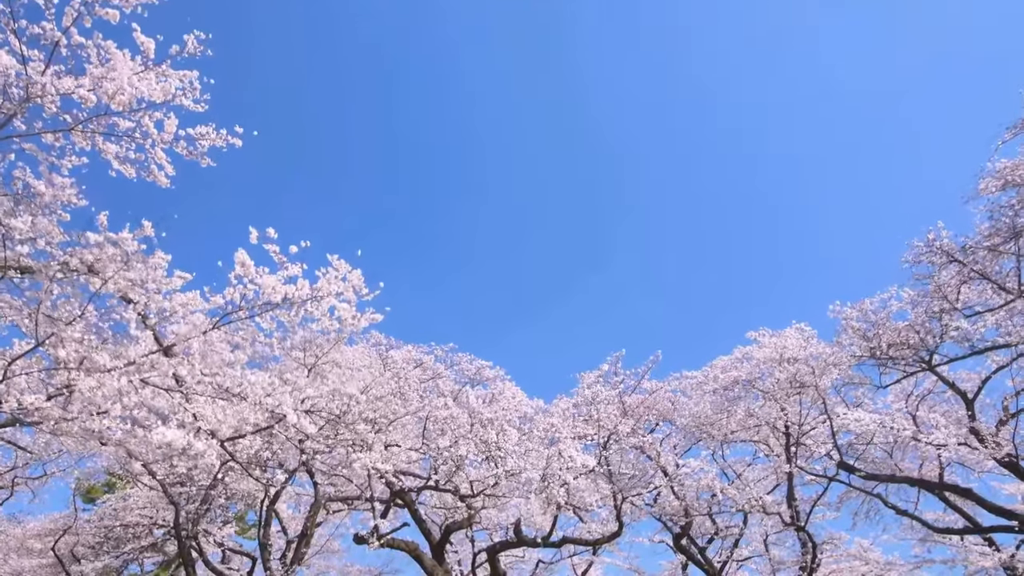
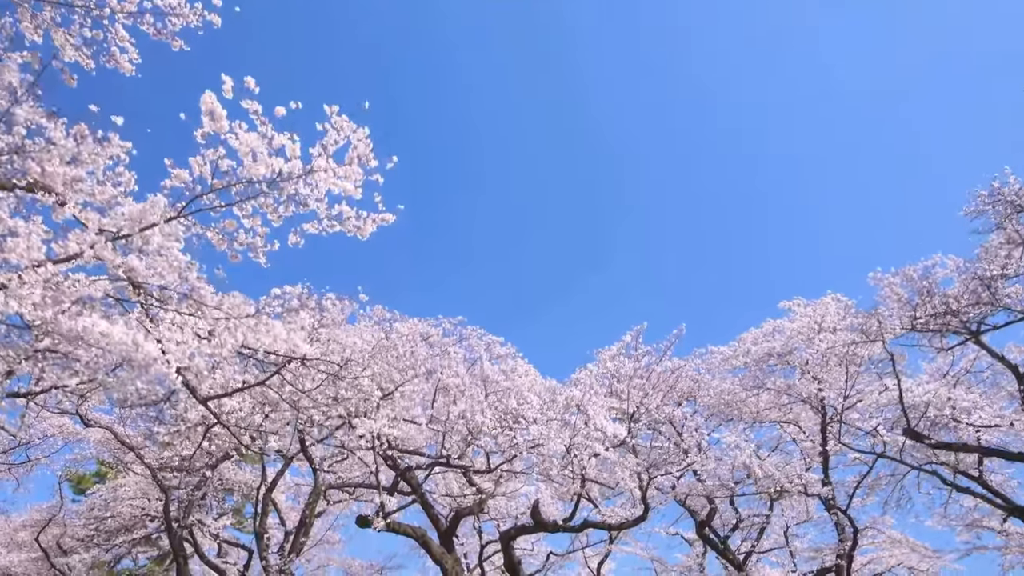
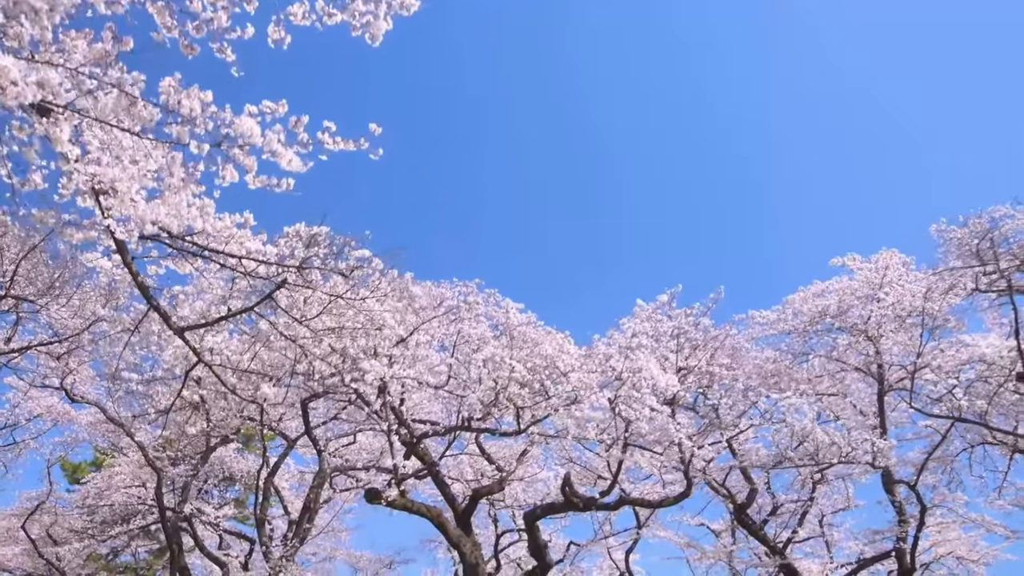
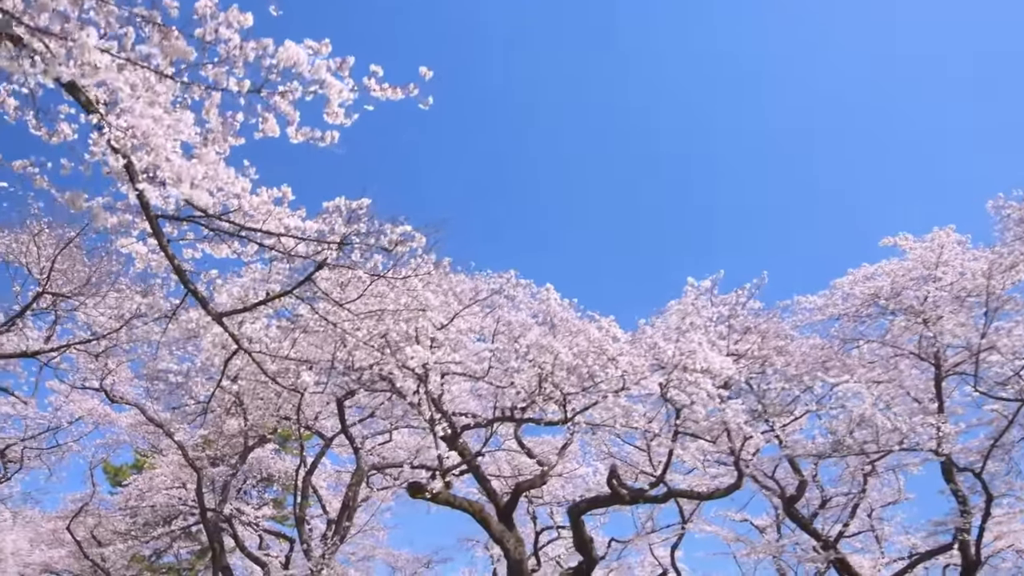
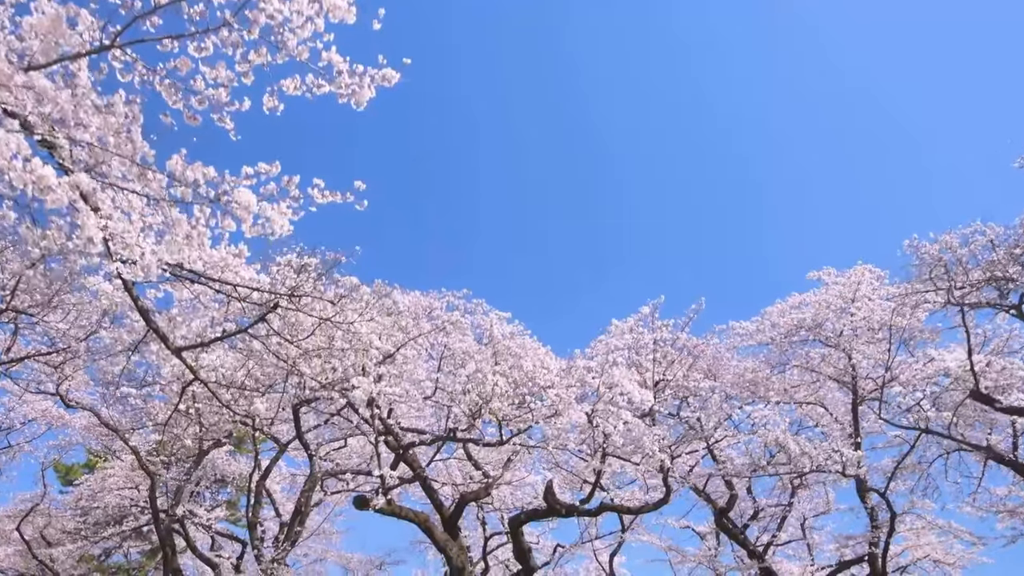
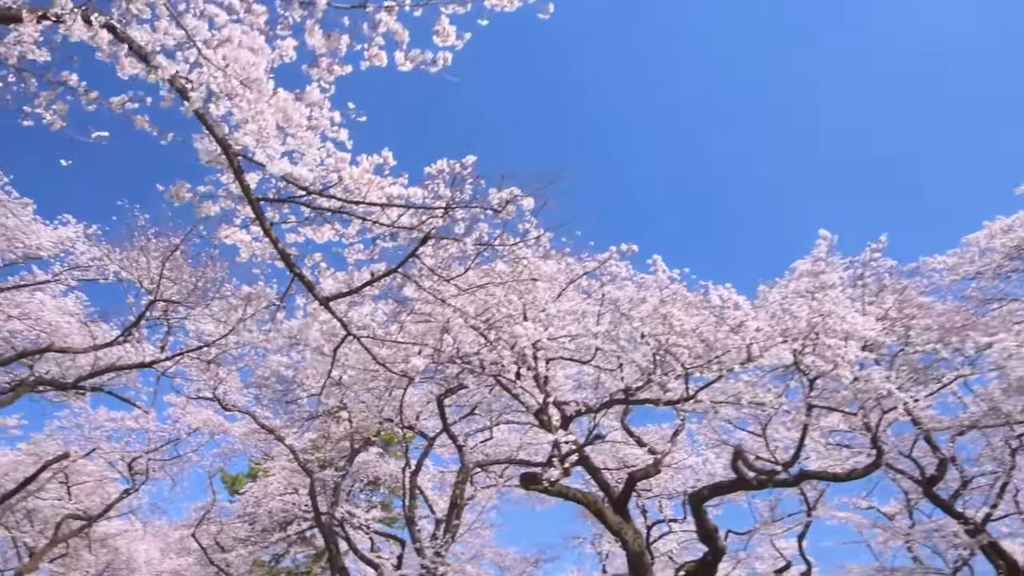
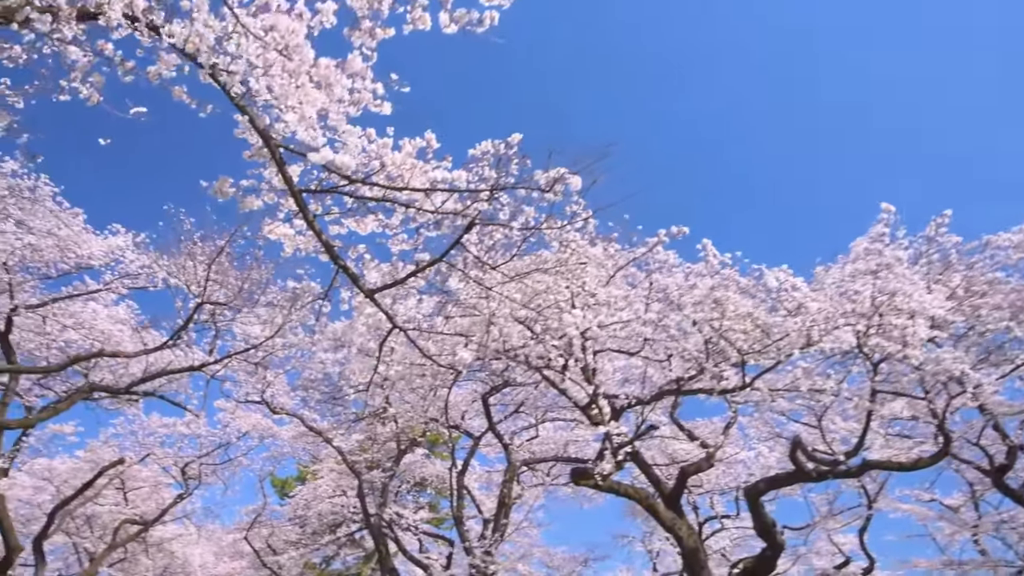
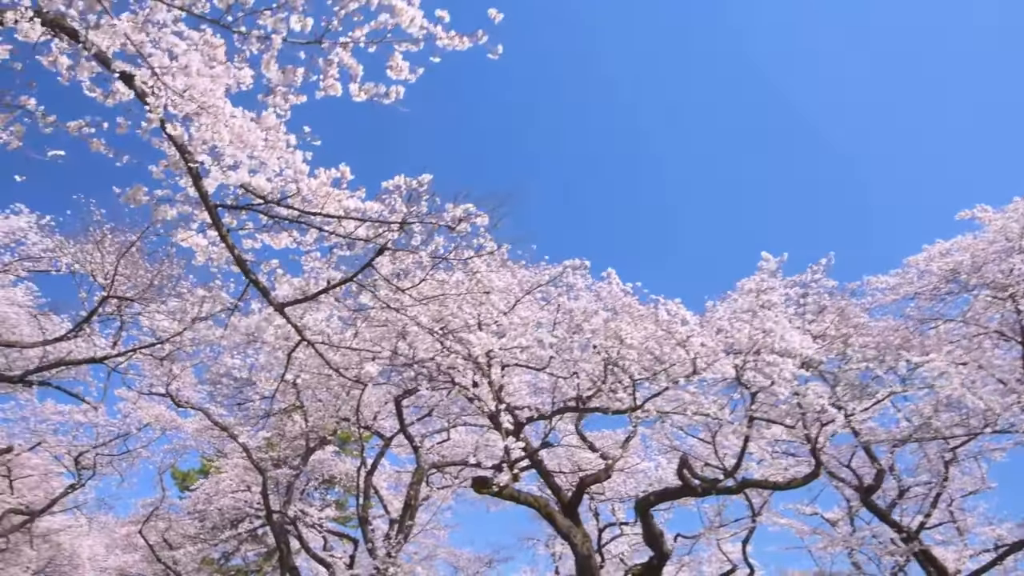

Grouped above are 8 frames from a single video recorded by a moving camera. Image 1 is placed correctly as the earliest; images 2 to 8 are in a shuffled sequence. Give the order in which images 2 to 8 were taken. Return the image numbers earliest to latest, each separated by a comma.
2, 5, 3, 4, 8, 6, 7
